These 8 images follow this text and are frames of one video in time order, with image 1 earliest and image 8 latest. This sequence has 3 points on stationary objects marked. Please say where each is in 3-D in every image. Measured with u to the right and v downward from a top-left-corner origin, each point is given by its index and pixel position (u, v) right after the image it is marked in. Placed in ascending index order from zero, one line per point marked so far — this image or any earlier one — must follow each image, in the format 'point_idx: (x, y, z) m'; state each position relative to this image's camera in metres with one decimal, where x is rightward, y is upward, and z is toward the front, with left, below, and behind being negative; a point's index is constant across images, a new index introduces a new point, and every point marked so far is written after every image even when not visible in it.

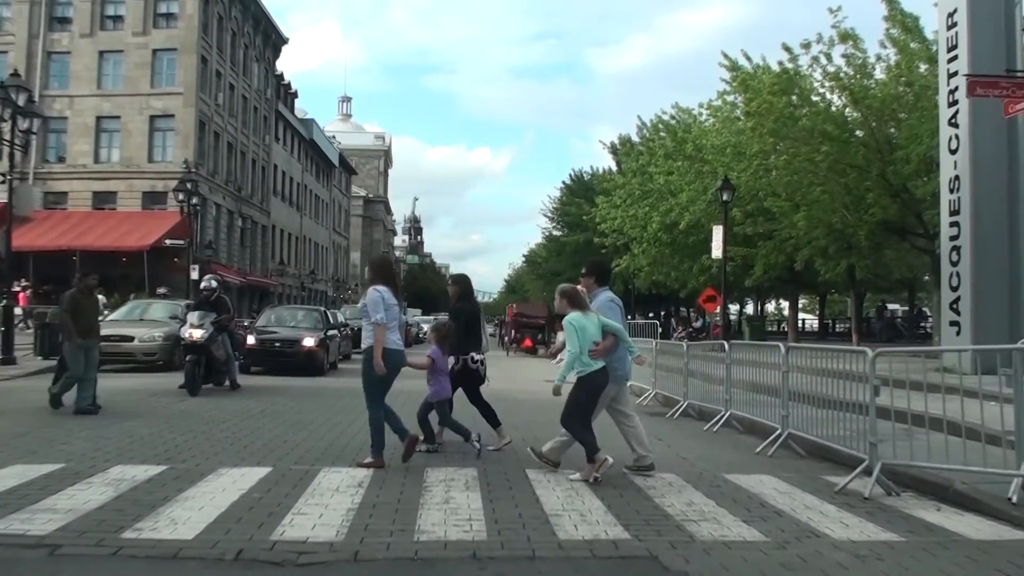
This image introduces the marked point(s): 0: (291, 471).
0: (-1.5, -1.2, +8.9) m
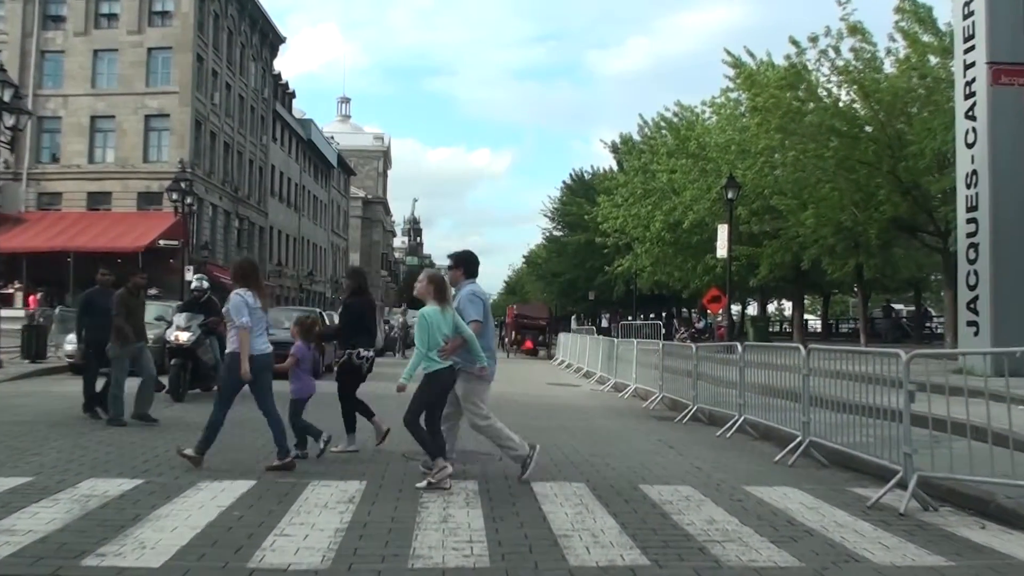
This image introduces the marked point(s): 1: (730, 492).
0: (-1.5, -1.2, +8.2) m
1: (+1.3, -1.3, +8.3) m
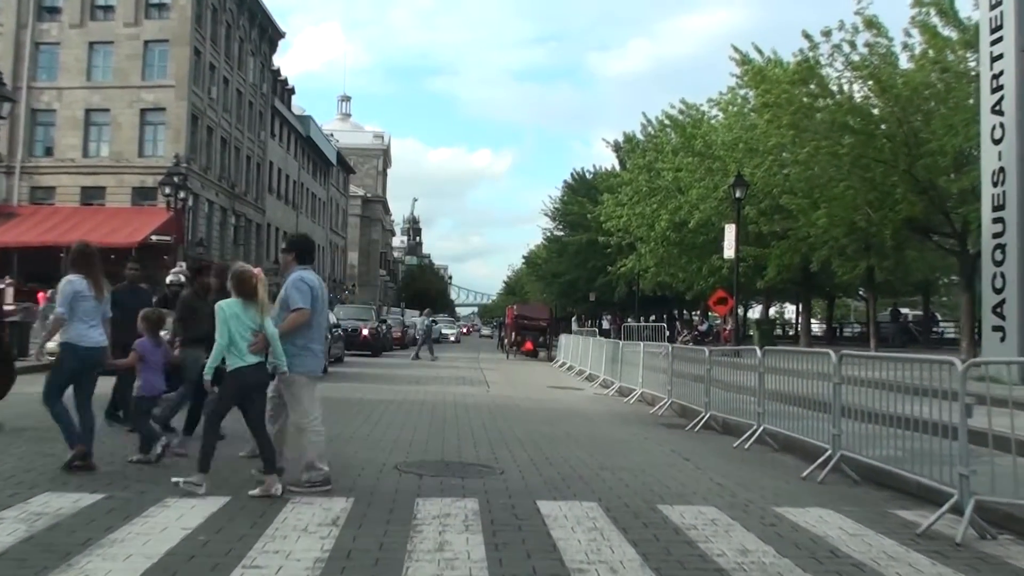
0: (-1.4, -1.2, +7.4) m
1: (+1.4, -1.3, +7.4) m
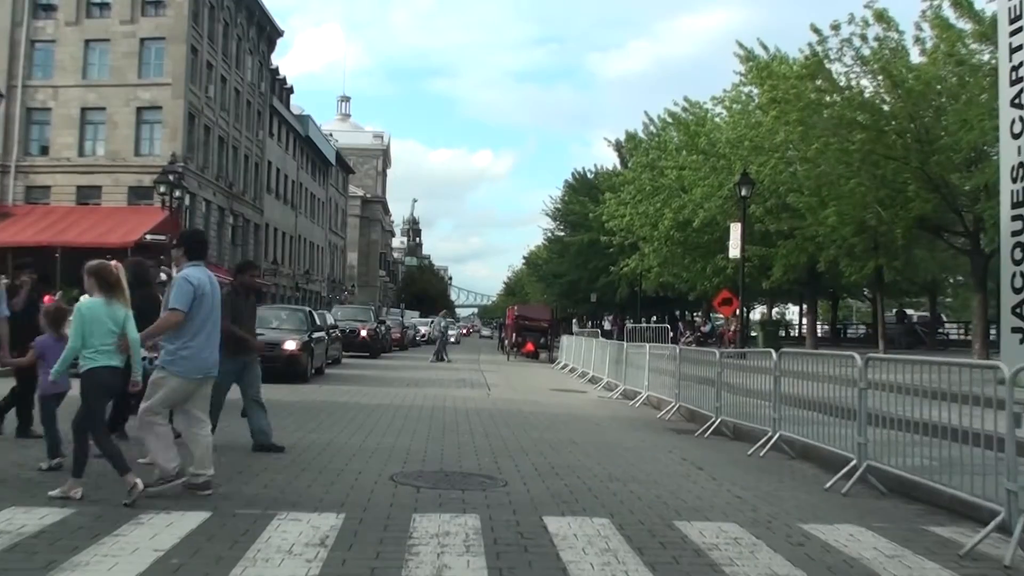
0: (-1.4, -1.2, +6.8) m
1: (+1.4, -1.2, +6.9) m
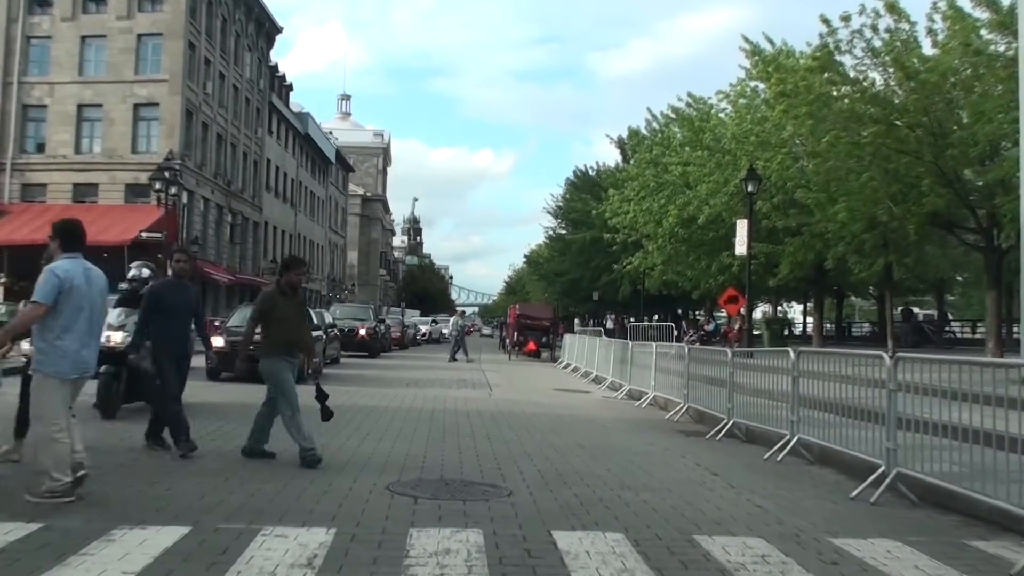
0: (-1.4, -1.1, +6.2) m
1: (+1.4, -1.2, +6.3) m
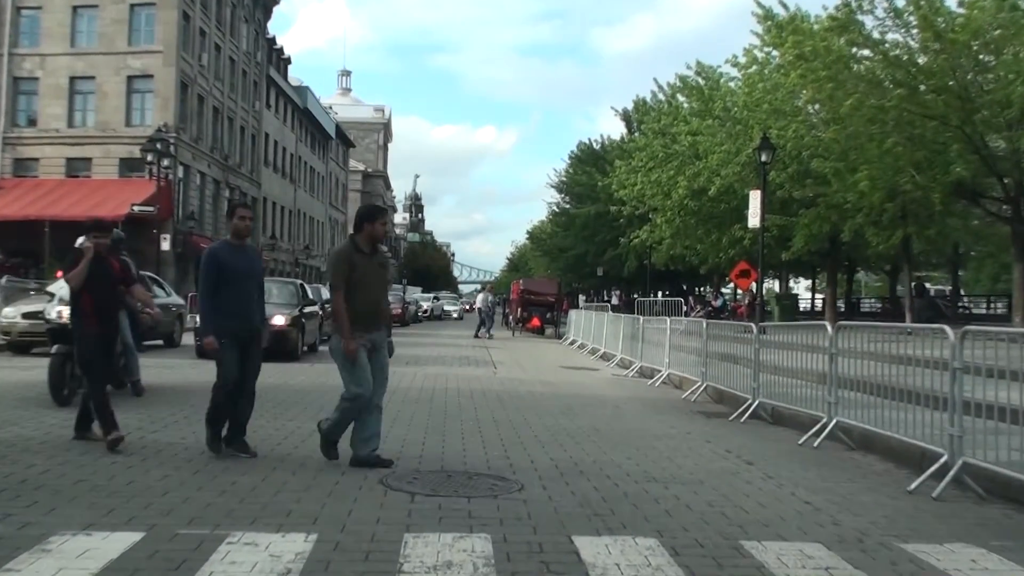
0: (-1.3, -1.0, +5.2) m
1: (+1.5, -1.1, +5.3) m
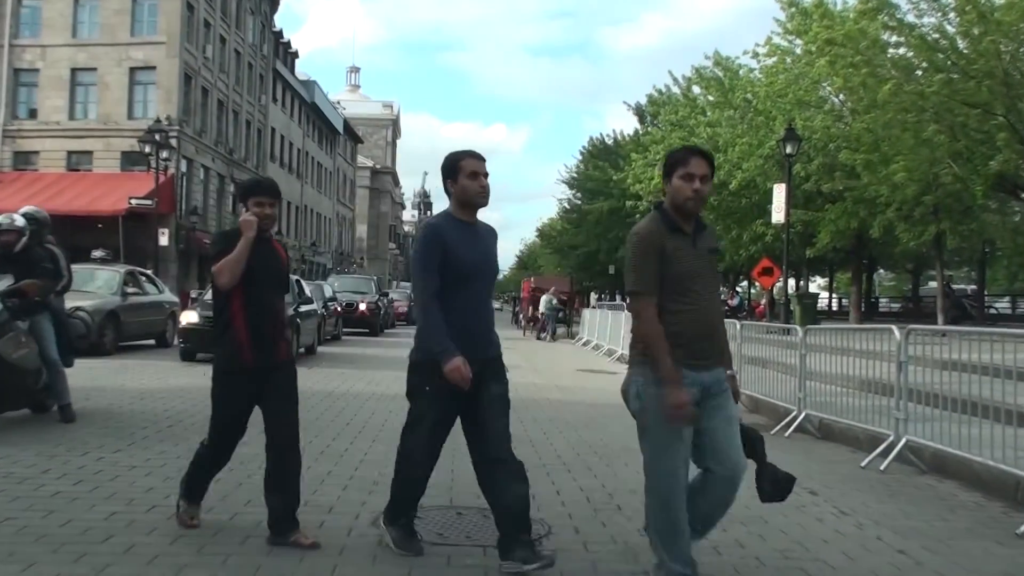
0: (-1.2, -1.0, +4.0) m
1: (+1.6, -1.1, +4.0) m
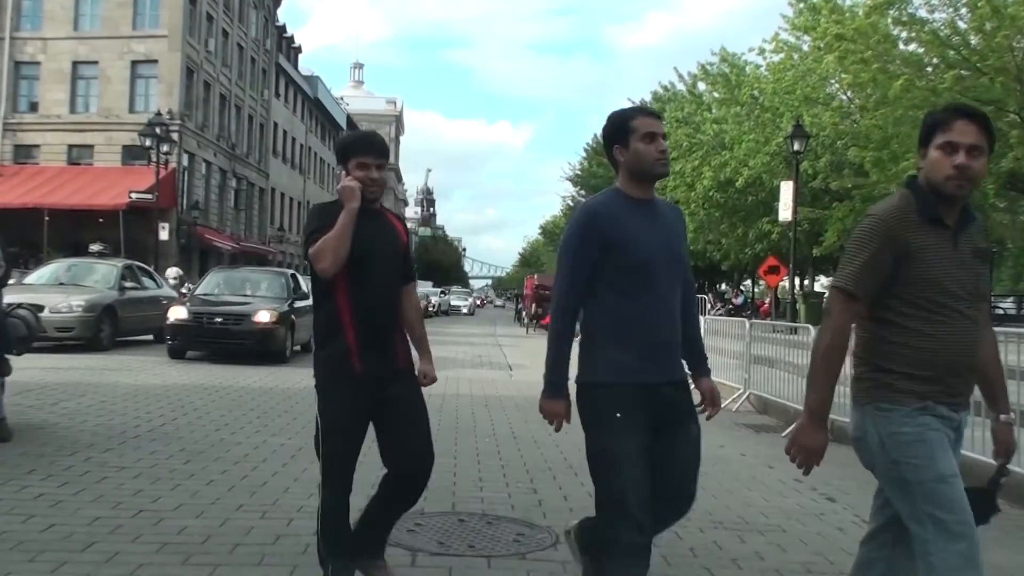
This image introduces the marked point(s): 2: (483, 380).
0: (-1.2, -0.9, +3.7) m
1: (+1.6, -1.0, +3.7) m
2: (-0.4, -1.0, +15.1) m
